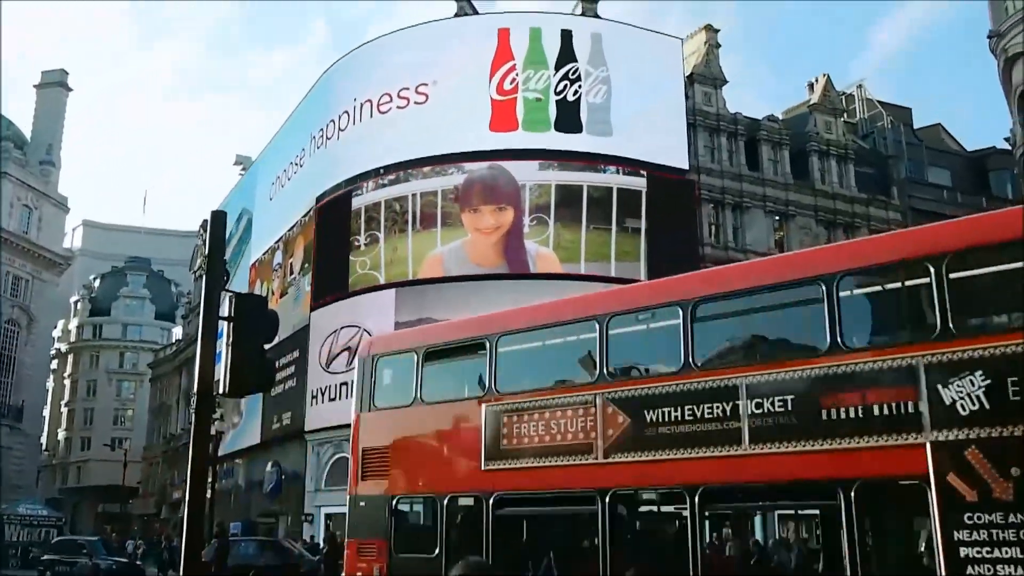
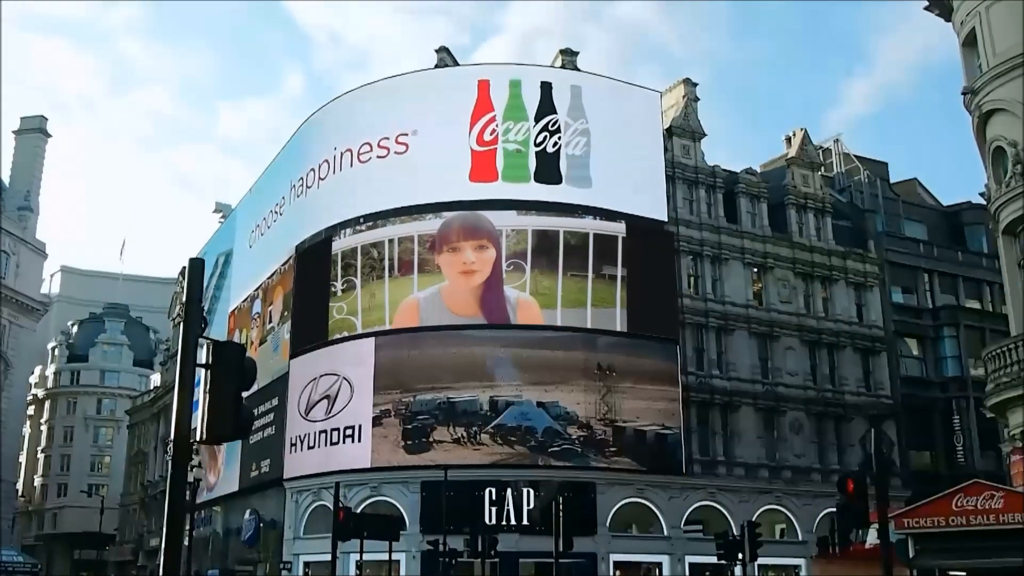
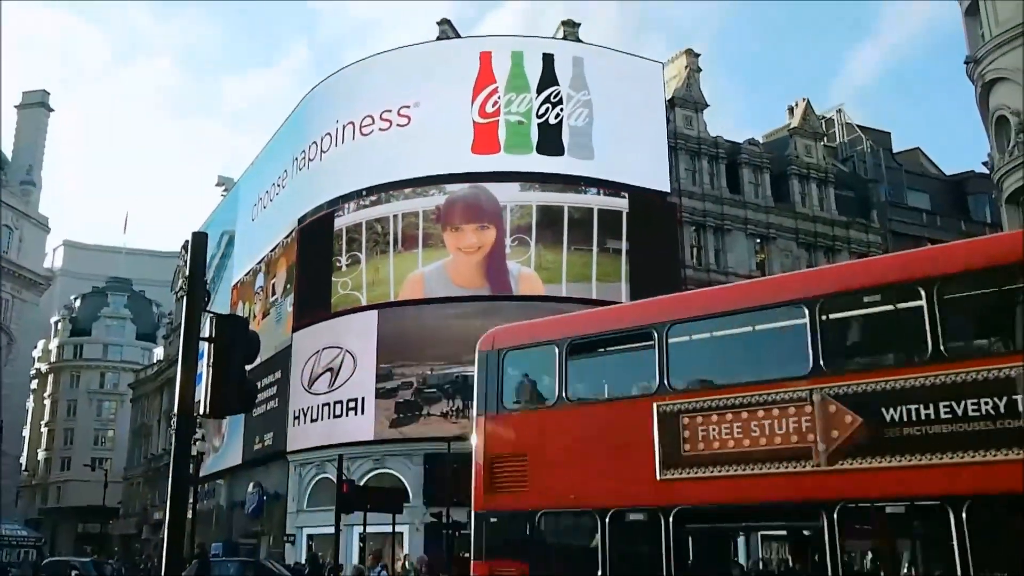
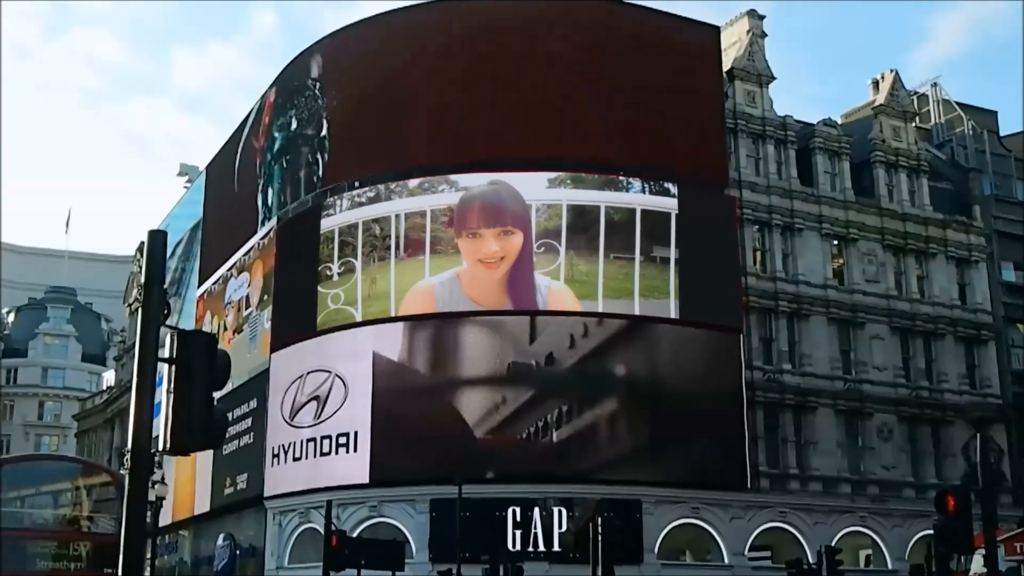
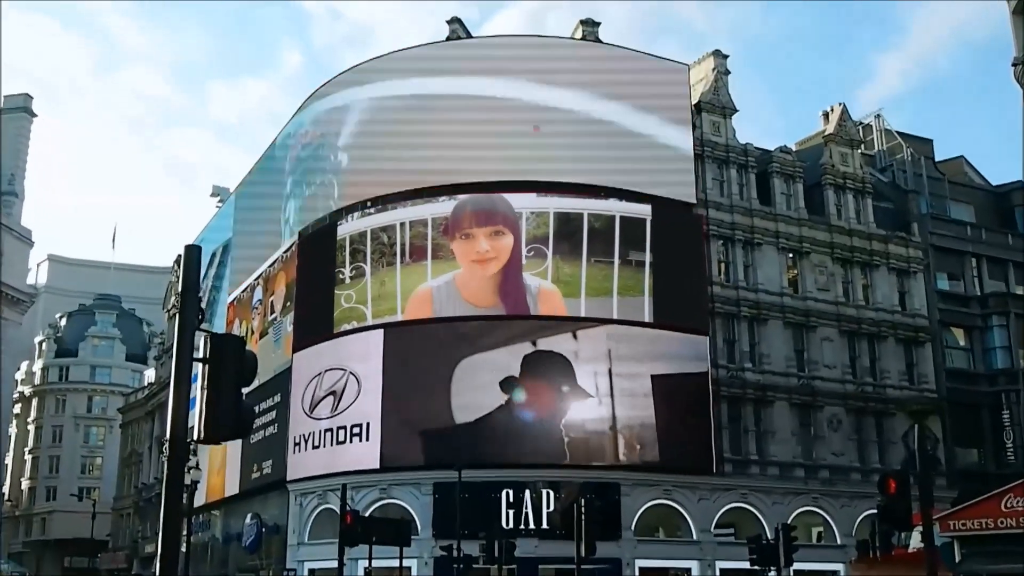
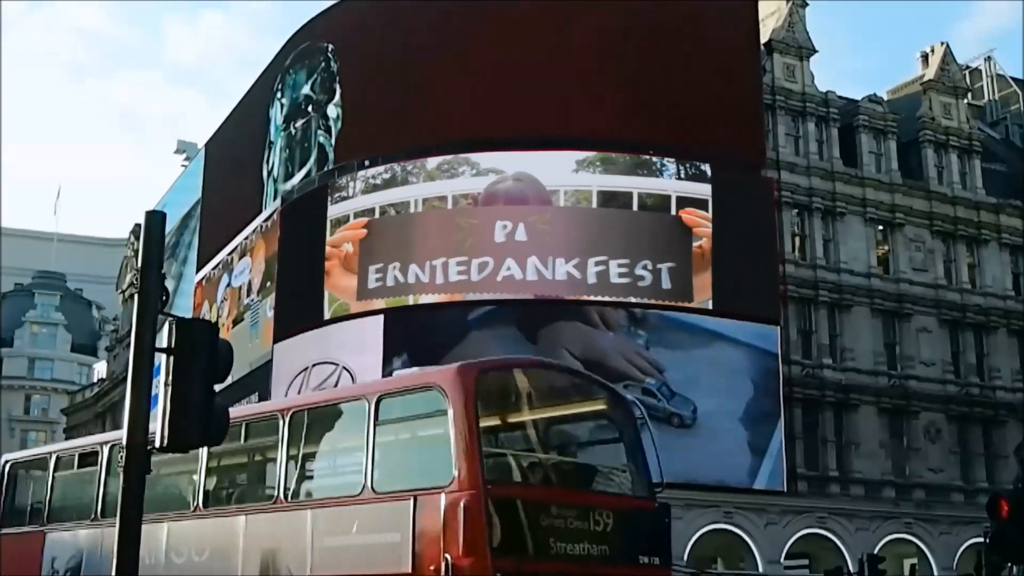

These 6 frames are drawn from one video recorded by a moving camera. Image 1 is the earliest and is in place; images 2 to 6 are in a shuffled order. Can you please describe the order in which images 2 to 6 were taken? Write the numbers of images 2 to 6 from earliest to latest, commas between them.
3, 2, 5, 4, 6
